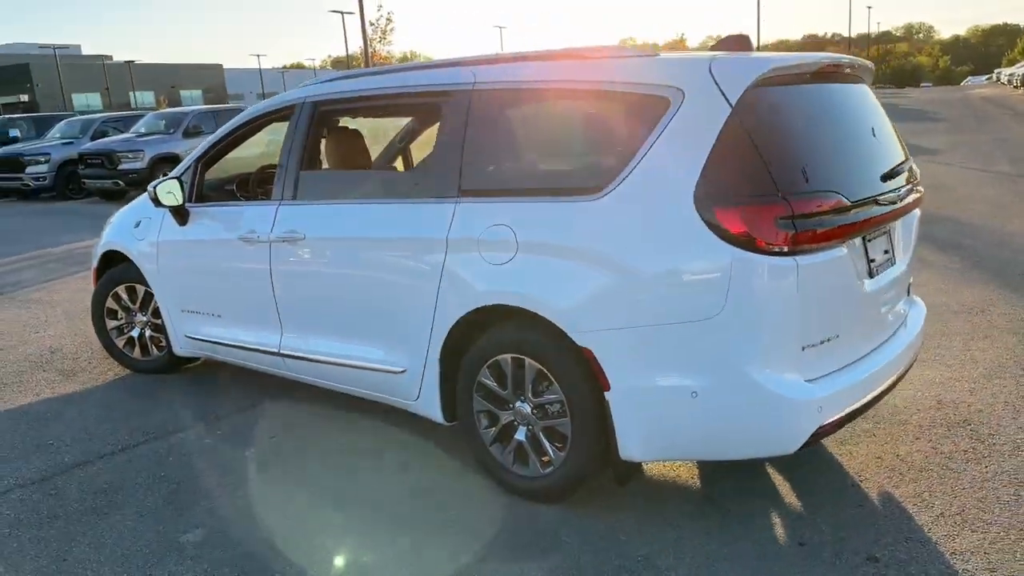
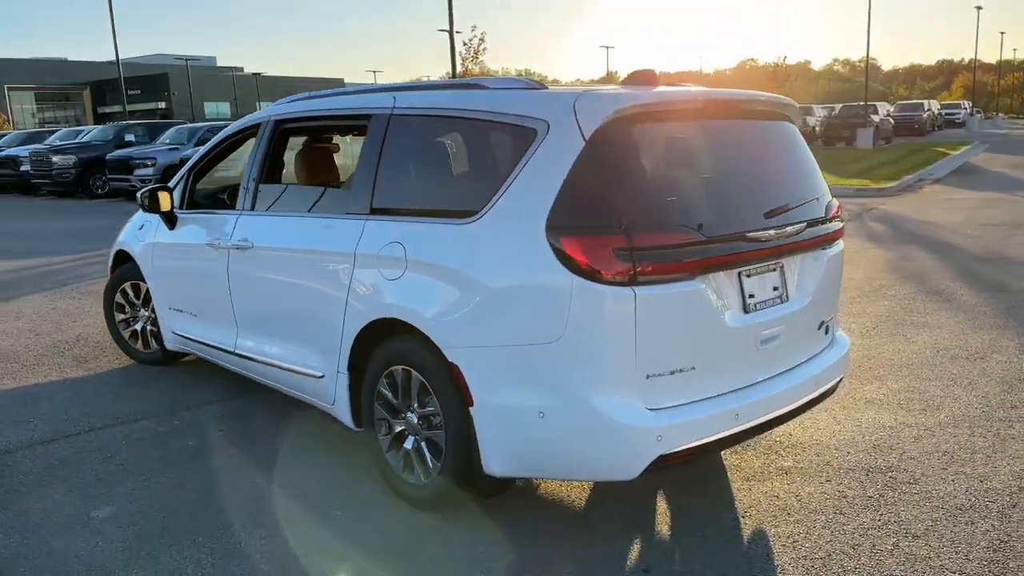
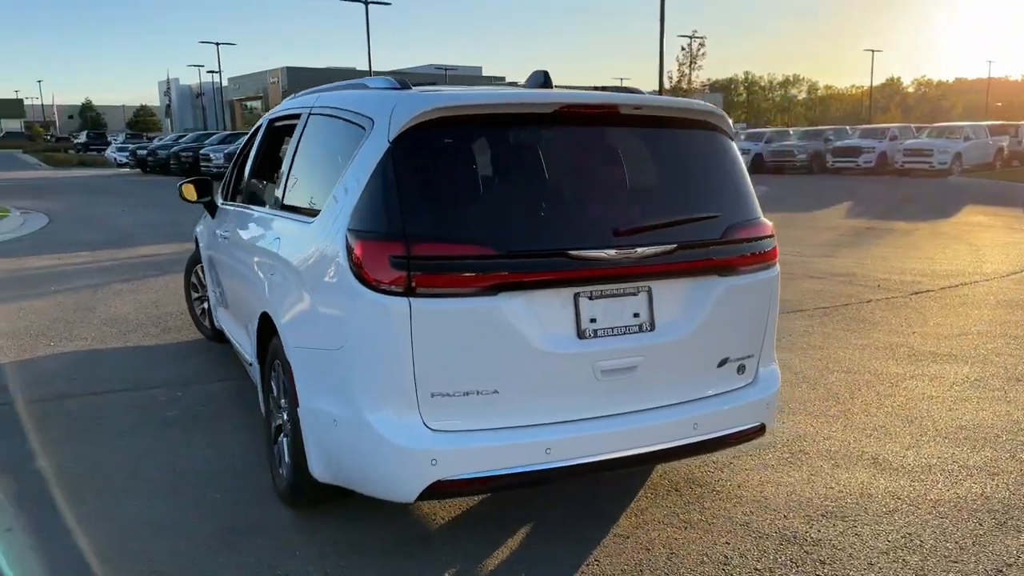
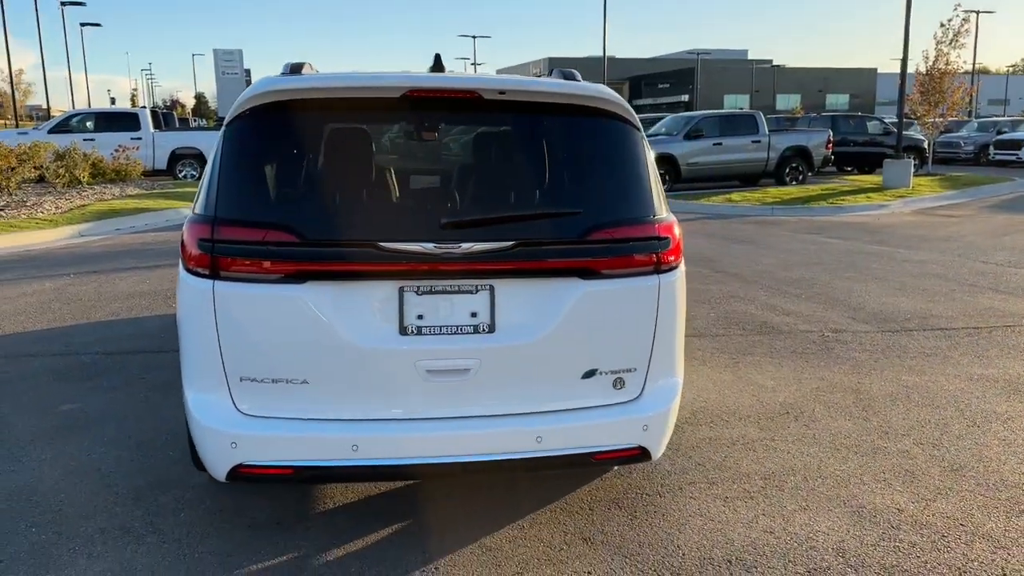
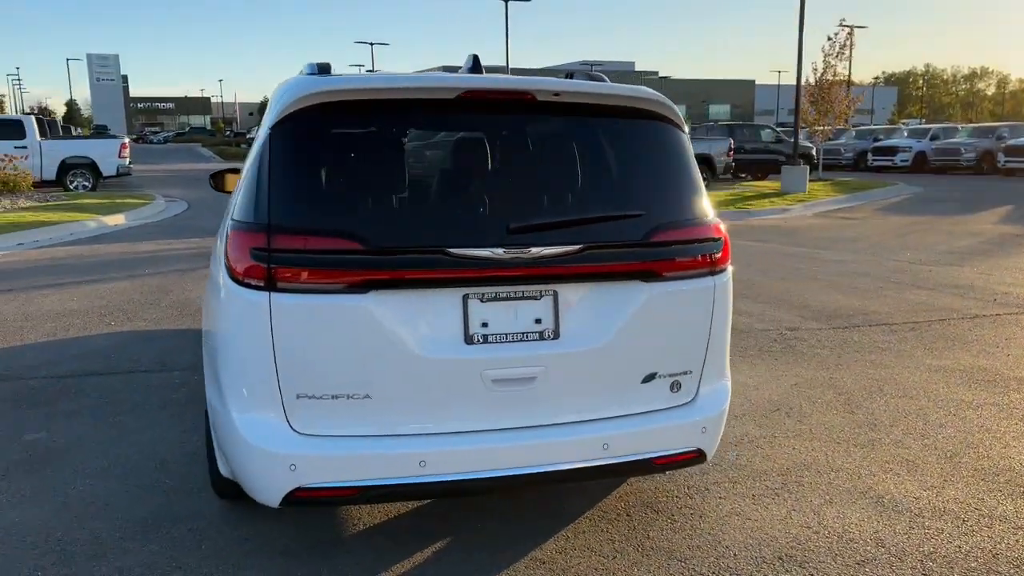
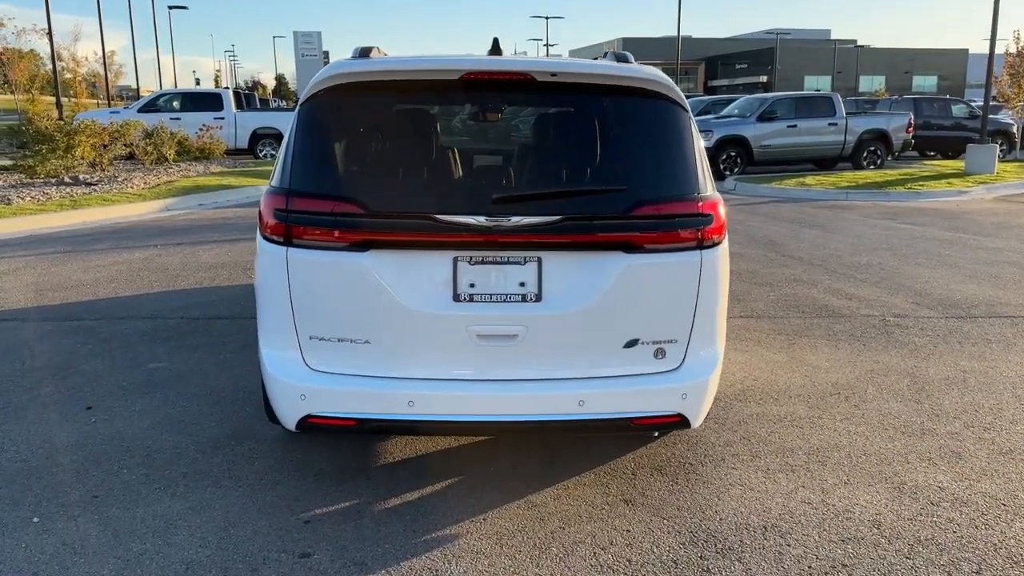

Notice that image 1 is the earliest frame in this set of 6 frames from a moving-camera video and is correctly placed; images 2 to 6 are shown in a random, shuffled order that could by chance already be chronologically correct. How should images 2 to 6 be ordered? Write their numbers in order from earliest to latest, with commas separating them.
2, 3, 5, 4, 6
